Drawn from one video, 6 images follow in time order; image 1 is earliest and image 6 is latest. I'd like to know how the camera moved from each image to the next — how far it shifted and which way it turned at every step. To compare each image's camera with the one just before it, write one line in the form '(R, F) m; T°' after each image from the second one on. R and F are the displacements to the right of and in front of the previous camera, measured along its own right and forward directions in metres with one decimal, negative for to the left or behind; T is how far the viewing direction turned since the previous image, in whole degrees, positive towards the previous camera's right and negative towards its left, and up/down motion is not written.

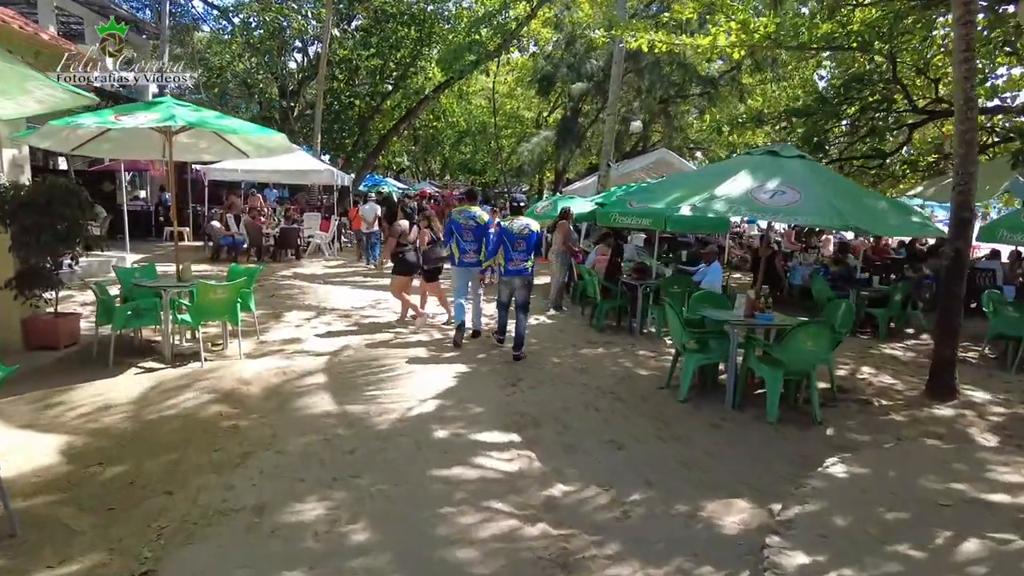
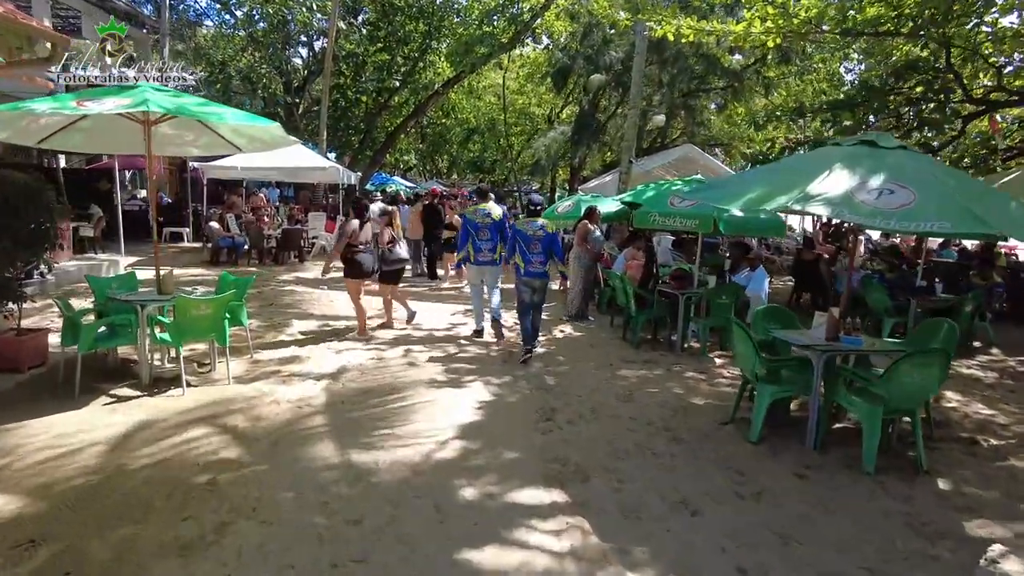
(-0.2, +1.0) m; -1°
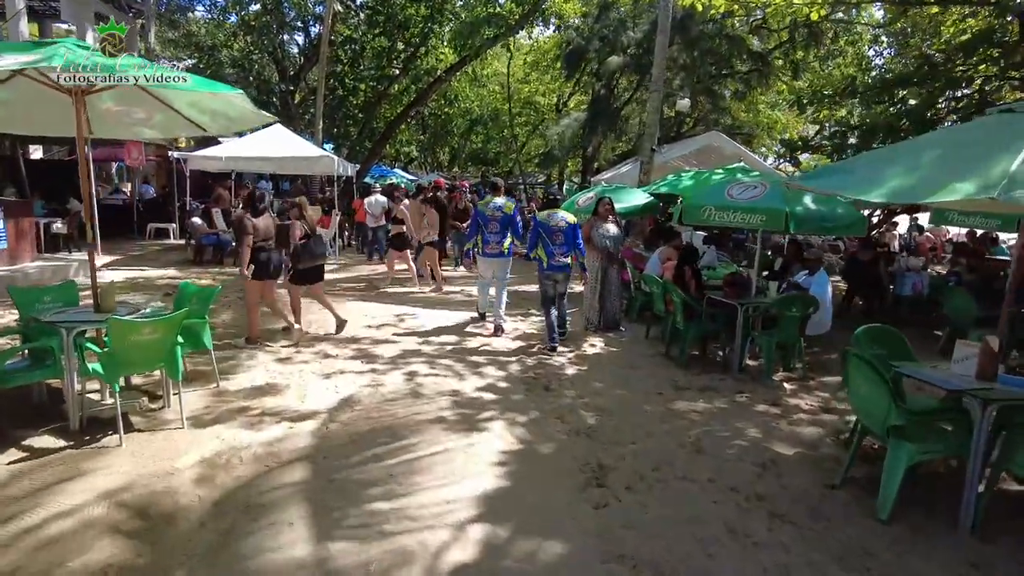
(-0.2, +1.4) m; 0°
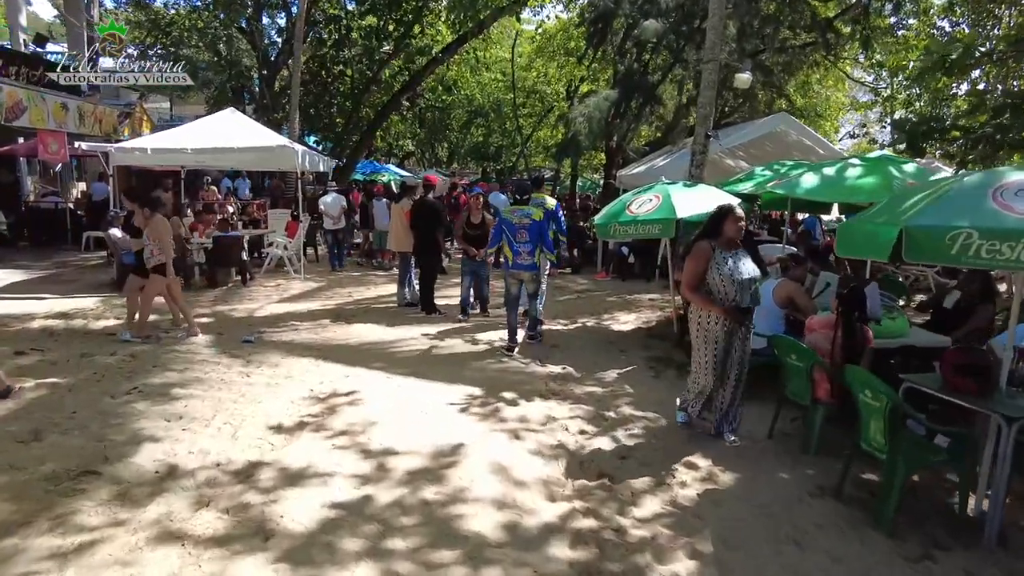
(-0.3, +3.4) m; 0°
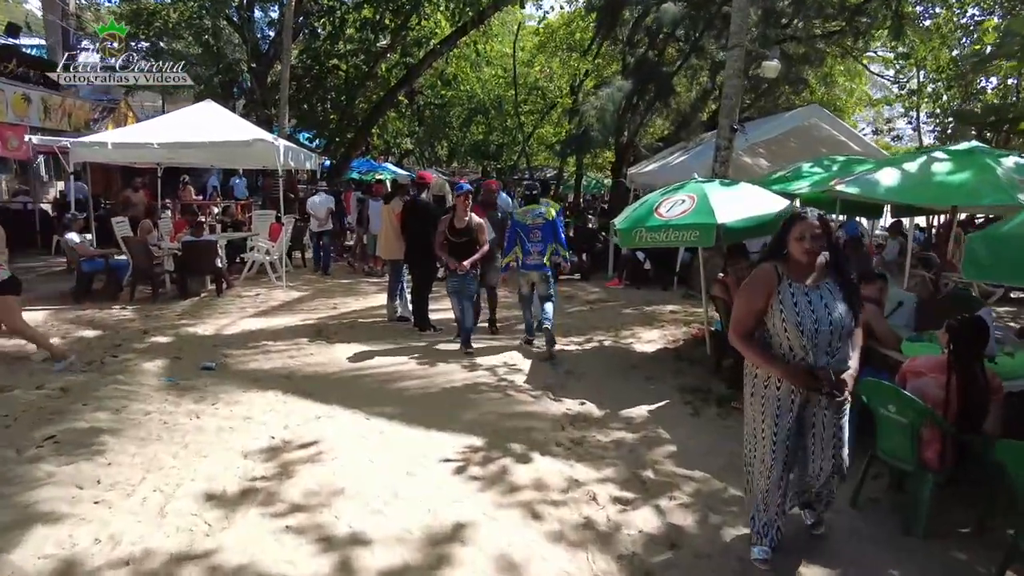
(-0.1, +1.2) m; 0°
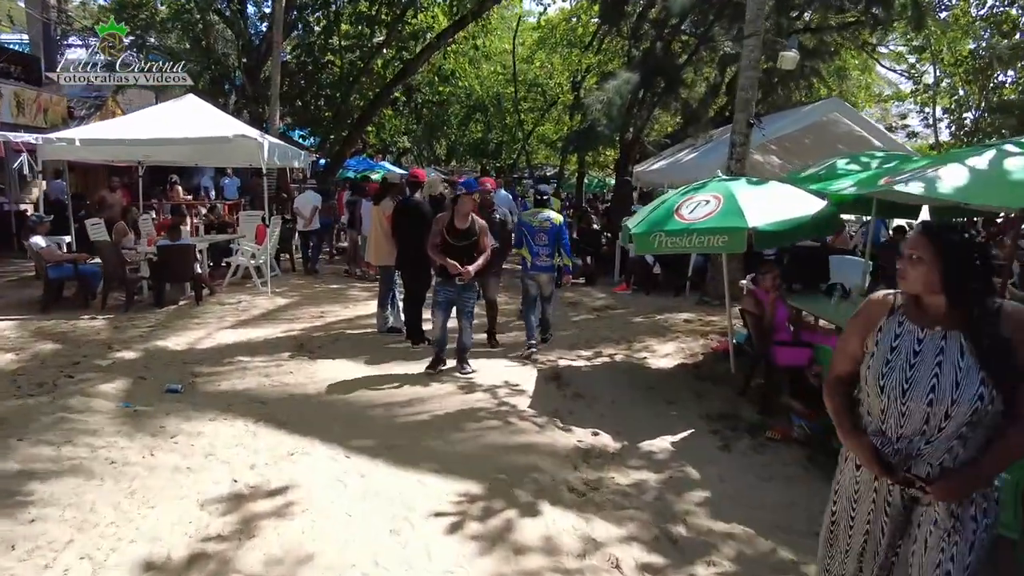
(0.0, +0.7) m; 0°
